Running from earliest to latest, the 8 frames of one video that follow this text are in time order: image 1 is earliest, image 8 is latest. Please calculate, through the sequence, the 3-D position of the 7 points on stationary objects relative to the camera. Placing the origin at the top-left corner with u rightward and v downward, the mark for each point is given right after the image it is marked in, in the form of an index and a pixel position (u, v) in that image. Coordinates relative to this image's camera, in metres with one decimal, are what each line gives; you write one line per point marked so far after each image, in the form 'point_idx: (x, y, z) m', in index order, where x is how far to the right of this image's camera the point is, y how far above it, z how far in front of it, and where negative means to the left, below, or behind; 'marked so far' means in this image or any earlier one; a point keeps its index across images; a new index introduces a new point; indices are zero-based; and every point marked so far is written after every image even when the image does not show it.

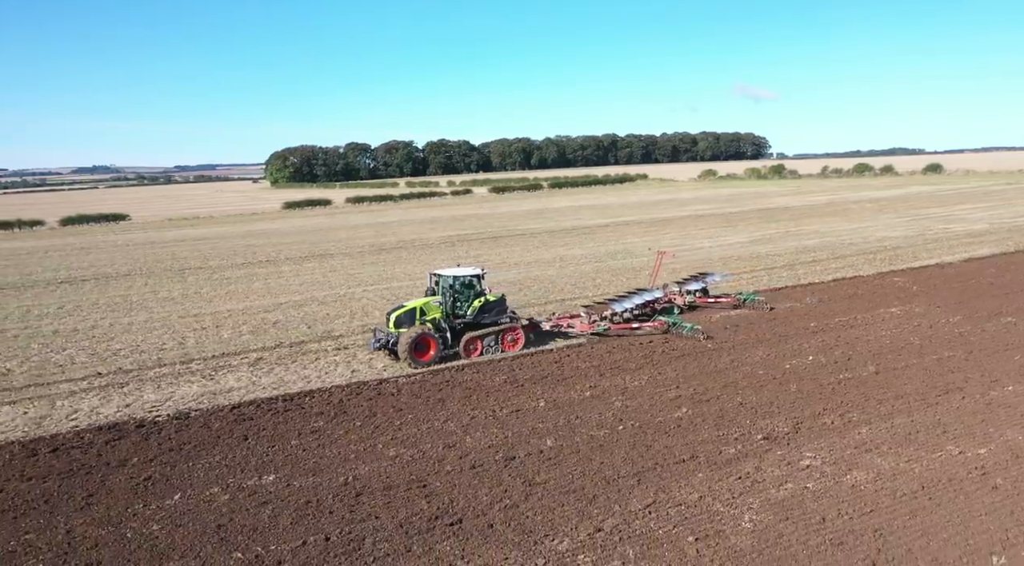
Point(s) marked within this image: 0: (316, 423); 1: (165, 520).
0: (-3.1, -2.2, +10.0) m
1: (-3.9, -2.7, +7.2) m
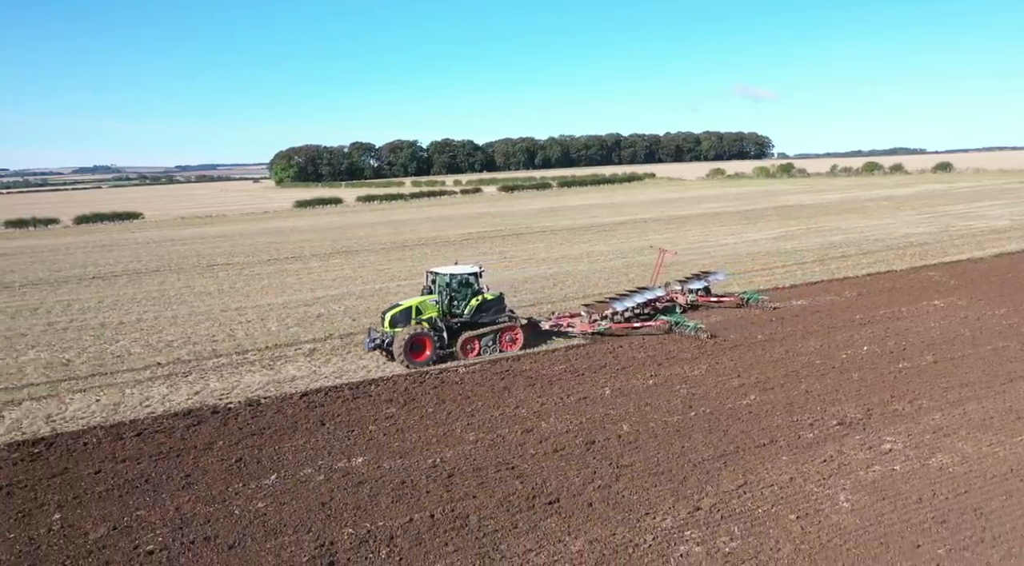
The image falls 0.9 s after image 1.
0: (-2.0, -2.0, +10.2) m
1: (-2.8, -2.5, +7.4) m
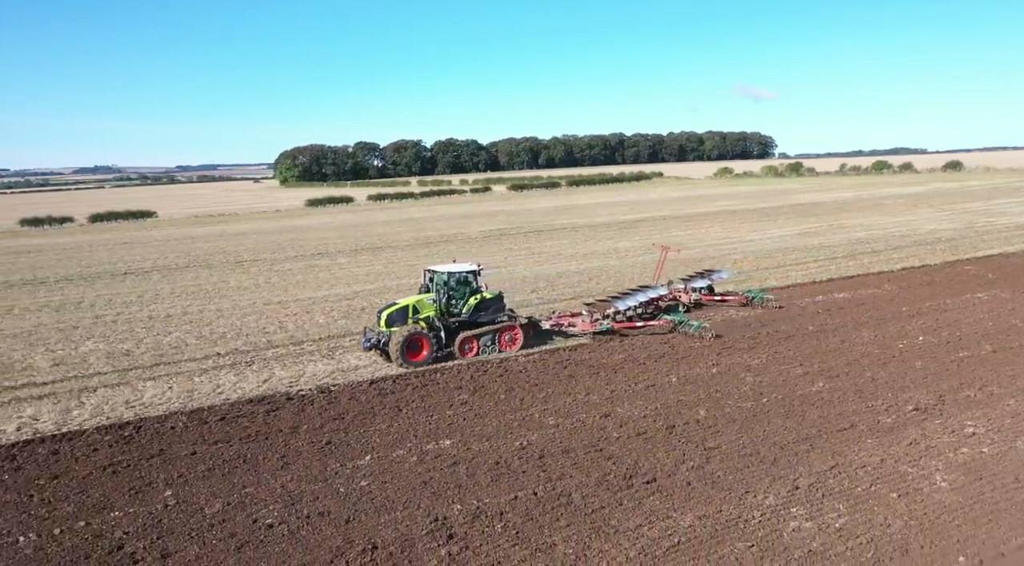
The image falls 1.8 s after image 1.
0: (-0.8, -1.9, +10.4) m
1: (-1.7, -2.3, +7.6) m
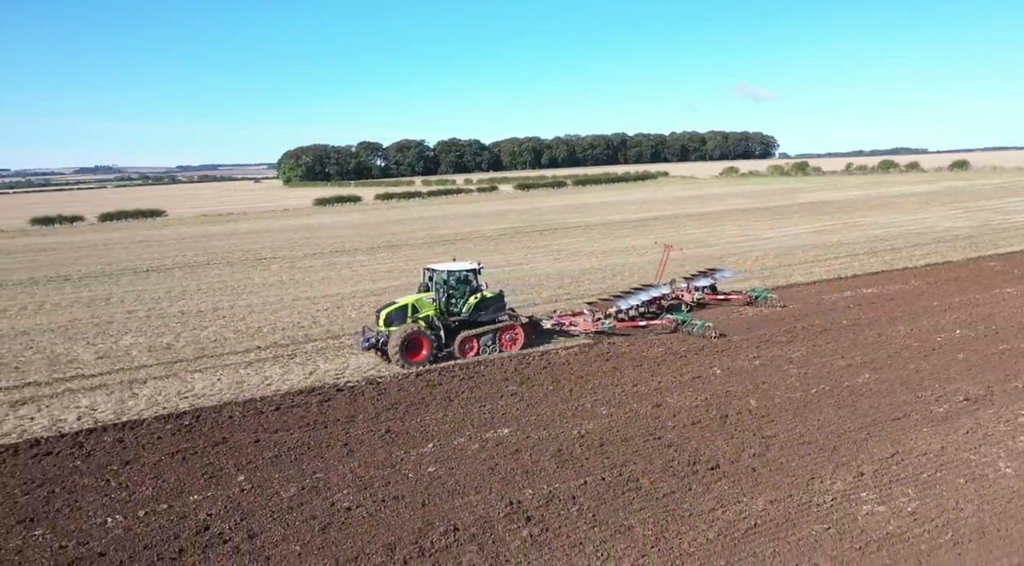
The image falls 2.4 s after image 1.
0: (0.0, -1.7, +10.5) m
1: (-0.9, -2.2, +7.7) m
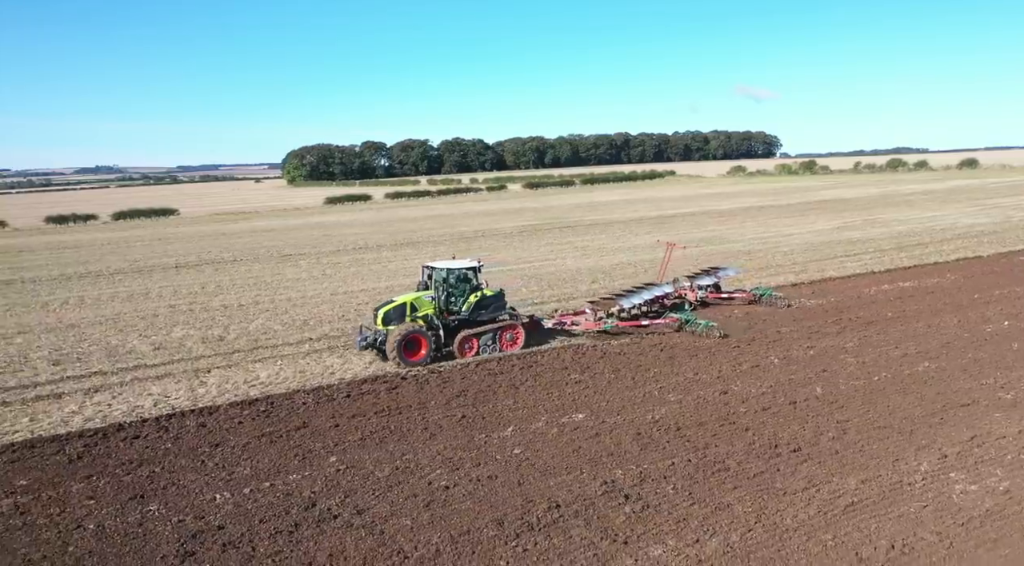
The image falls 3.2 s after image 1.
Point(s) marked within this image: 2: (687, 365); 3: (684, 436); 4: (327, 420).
0: (+1.0, -1.6, +10.7) m
1: (+0.1, -2.0, +7.9) m
2: (+3.1, -1.4, +11.0) m
3: (+2.2, -1.9, +8.0) m
4: (-2.6, -1.9, +9.0) m
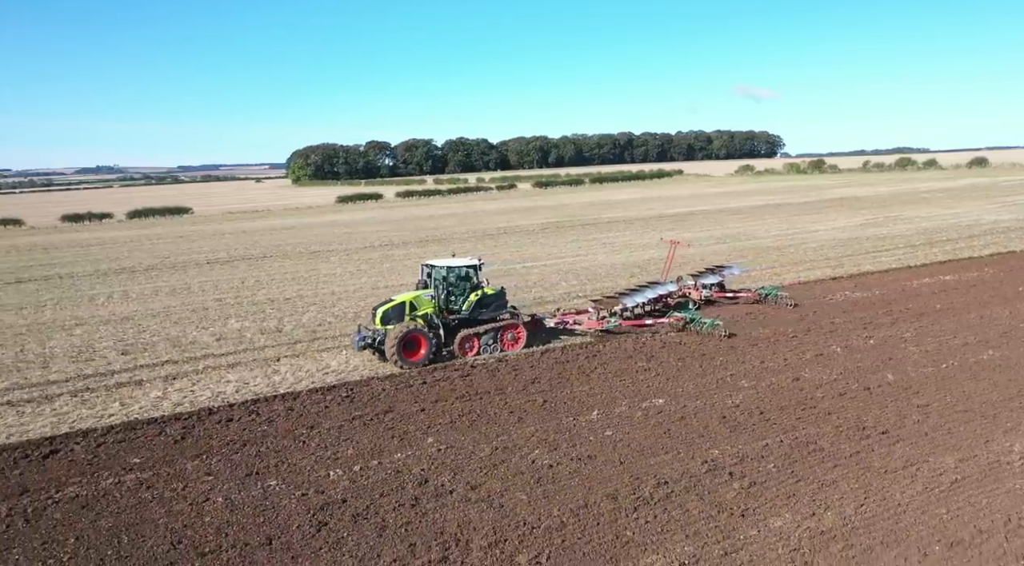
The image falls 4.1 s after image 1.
0: (+2.2, -1.4, +10.9) m
1: (+1.3, -1.9, +8.1) m
2: (+4.2, -1.3, +11.2) m
3: (+3.3, -1.8, +8.2) m
4: (-1.5, -1.8, +9.2) m
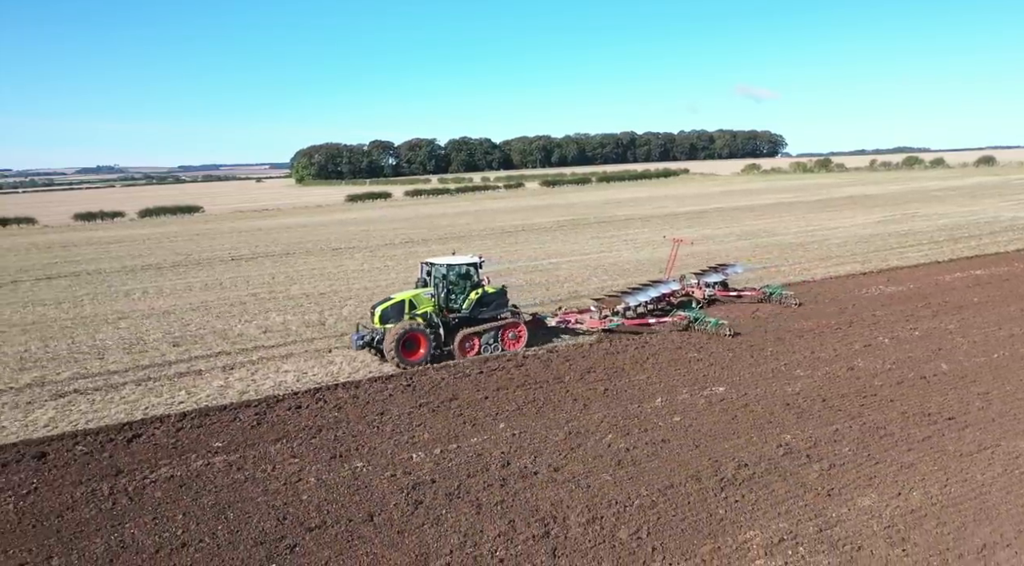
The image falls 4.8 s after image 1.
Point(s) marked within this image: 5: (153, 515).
0: (+3.1, -1.2, +11.0) m
1: (+2.1, -1.7, +8.2) m
2: (+5.2, -1.1, +11.3) m
3: (+4.2, -1.6, +8.3) m
4: (-0.6, -1.6, +9.4) m
5: (-3.4, -2.2, +5.9) m
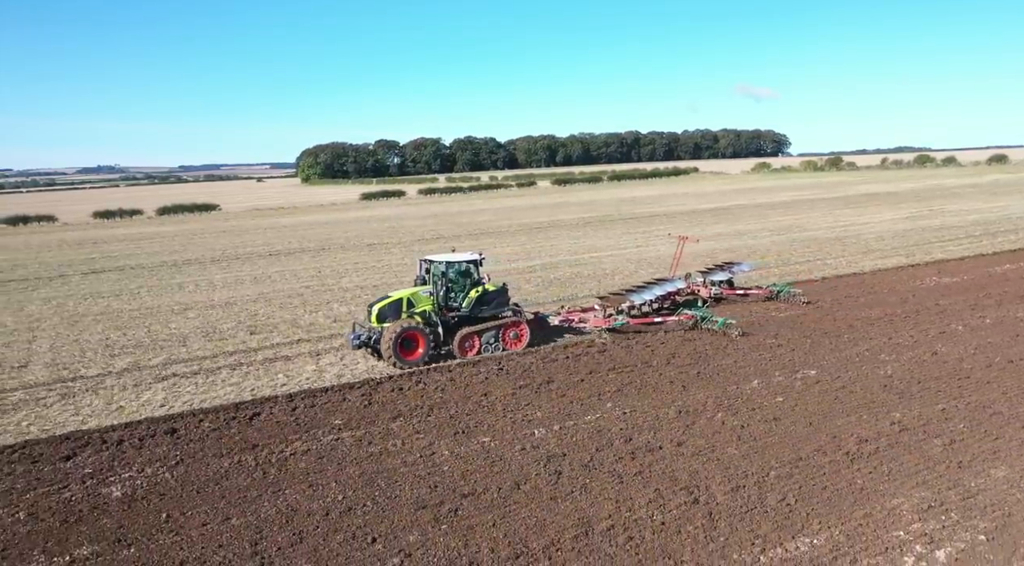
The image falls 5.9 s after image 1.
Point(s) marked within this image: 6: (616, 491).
0: (+4.5, -1.0, +11.2) m
1: (+3.5, -1.5, +8.4) m
2: (+6.6, -0.9, +11.5) m
3: (+5.6, -1.4, +8.5) m
4: (+0.8, -1.4, +9.6) m
5: (-2.0, -2.0, +6.2) m
6: (+1.0, -2.0, +5.9) m
